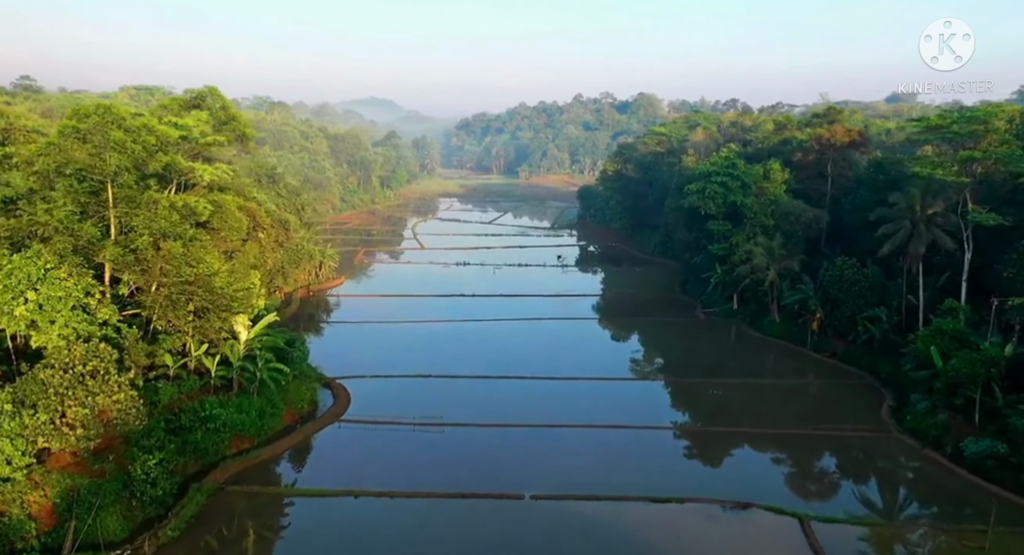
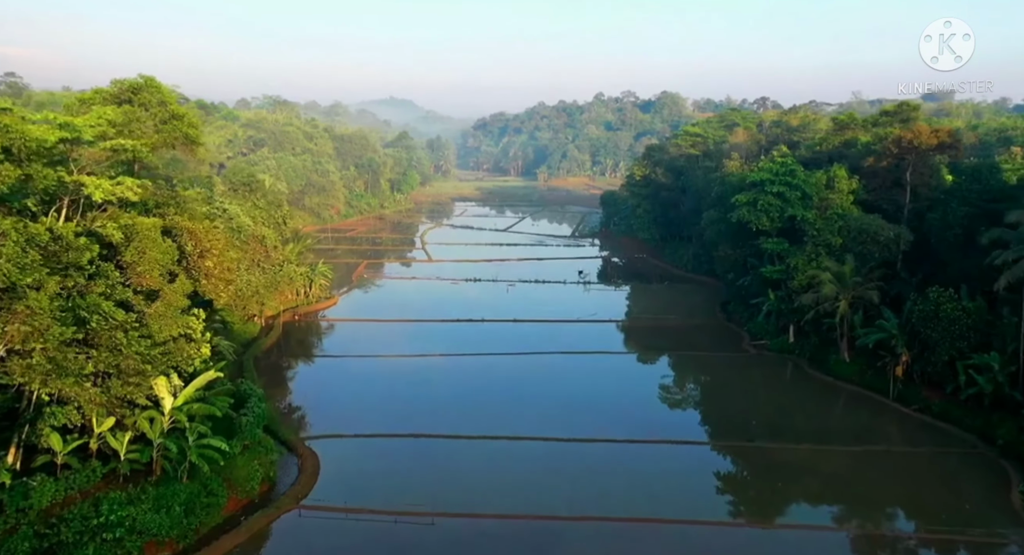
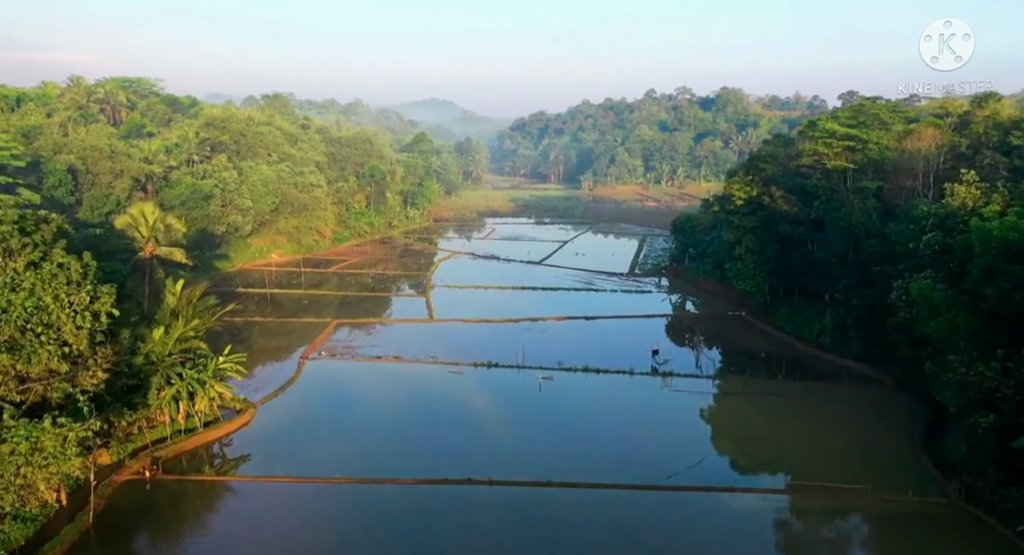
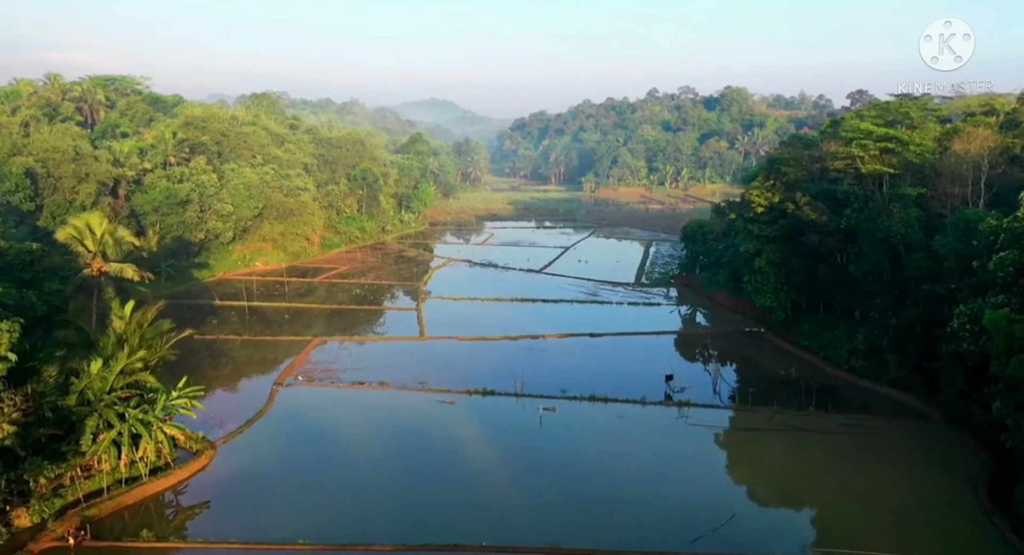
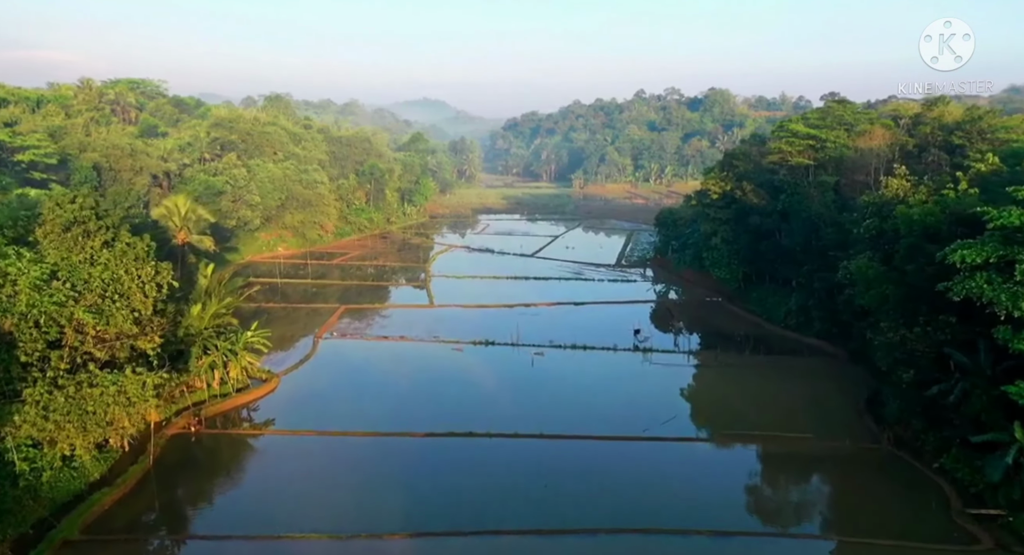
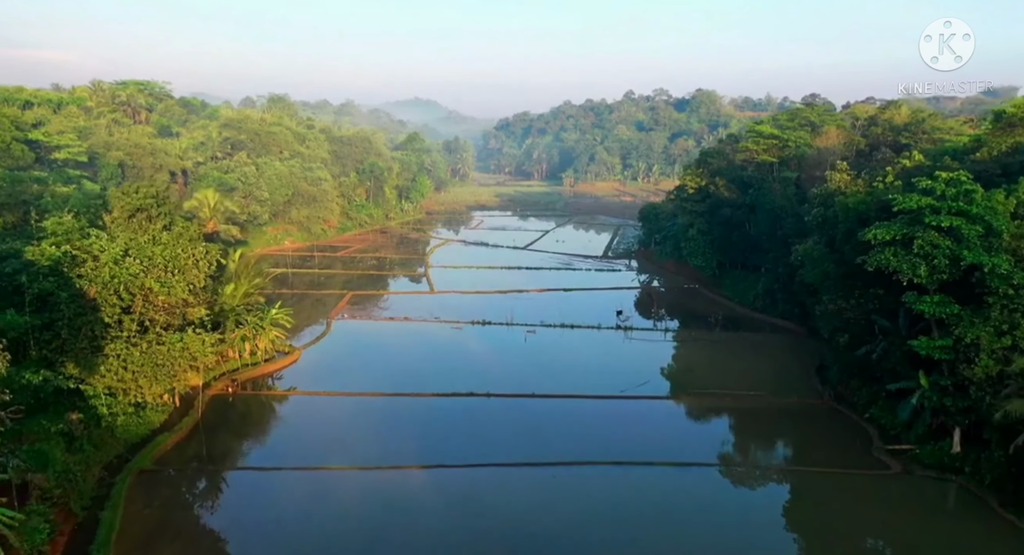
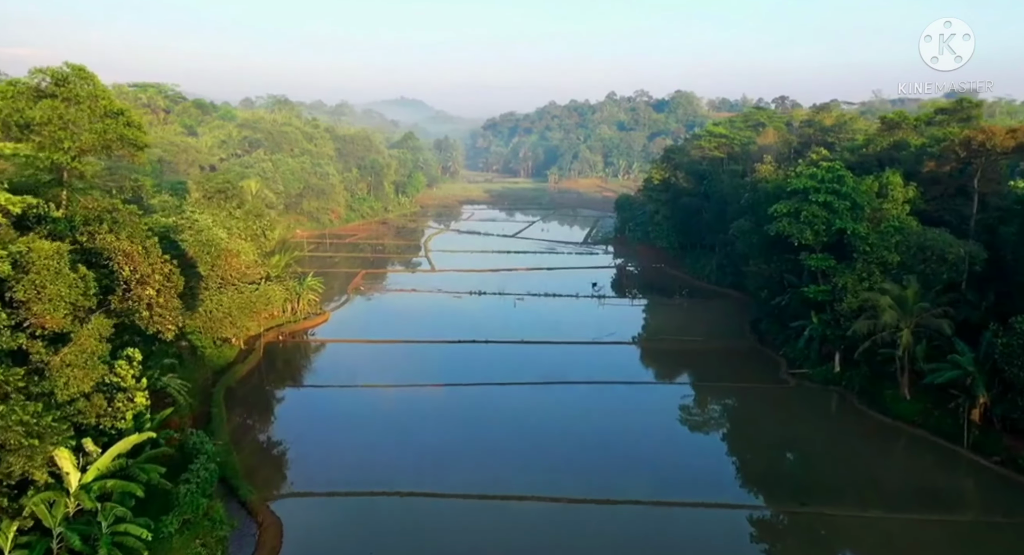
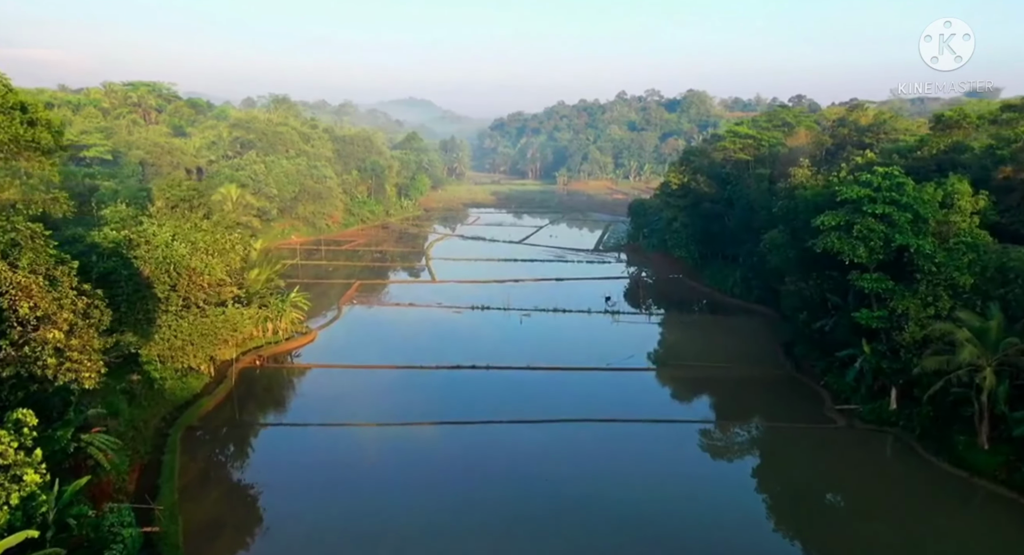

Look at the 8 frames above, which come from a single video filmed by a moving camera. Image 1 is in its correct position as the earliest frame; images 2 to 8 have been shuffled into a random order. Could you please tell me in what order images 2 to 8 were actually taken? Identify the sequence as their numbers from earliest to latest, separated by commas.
2, 7, 8, 6, 5, 3, 4
